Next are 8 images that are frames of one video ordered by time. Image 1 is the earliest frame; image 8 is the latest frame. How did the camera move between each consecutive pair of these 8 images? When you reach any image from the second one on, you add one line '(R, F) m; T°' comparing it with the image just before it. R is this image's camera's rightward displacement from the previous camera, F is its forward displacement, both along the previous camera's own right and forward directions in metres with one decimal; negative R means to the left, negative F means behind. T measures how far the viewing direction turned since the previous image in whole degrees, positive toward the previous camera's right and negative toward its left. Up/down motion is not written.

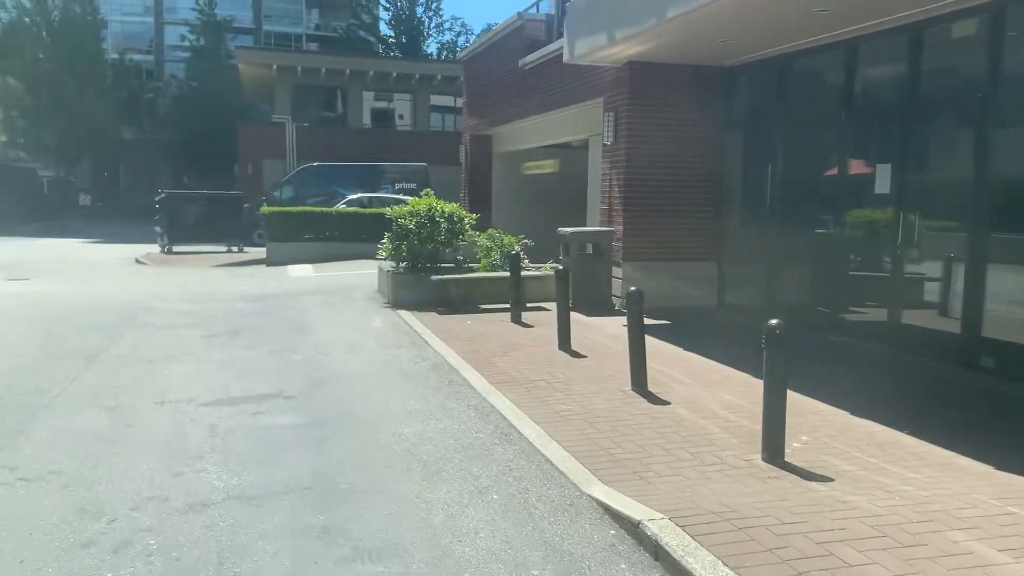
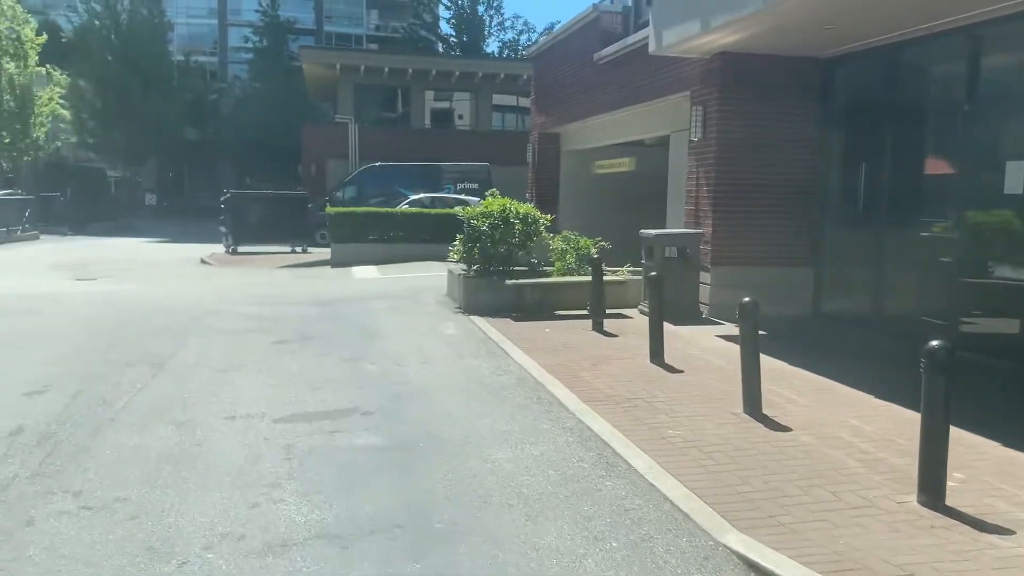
(-0.4, +0.7) m; -4°
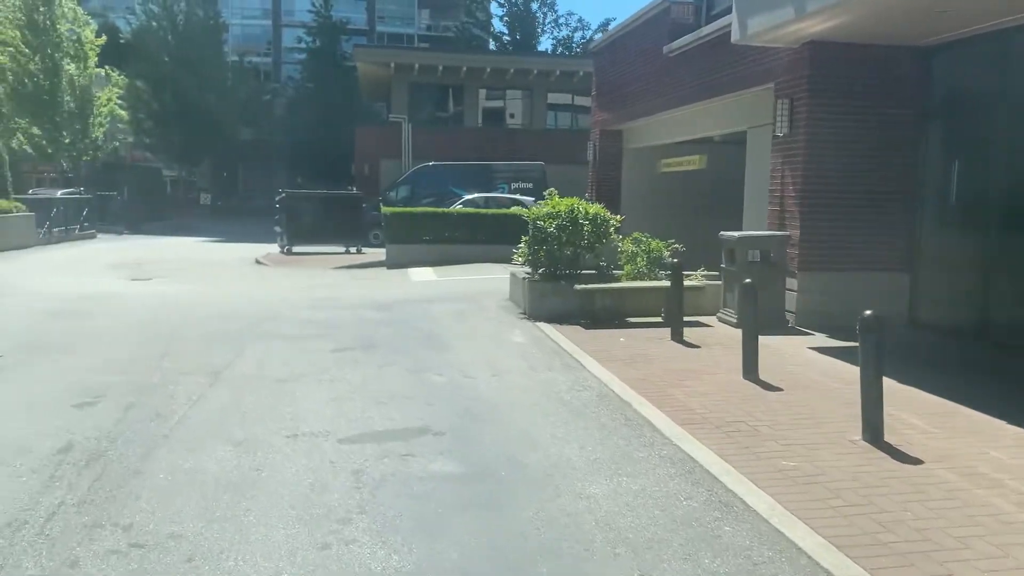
(-0.3, +0.7) m; -3°
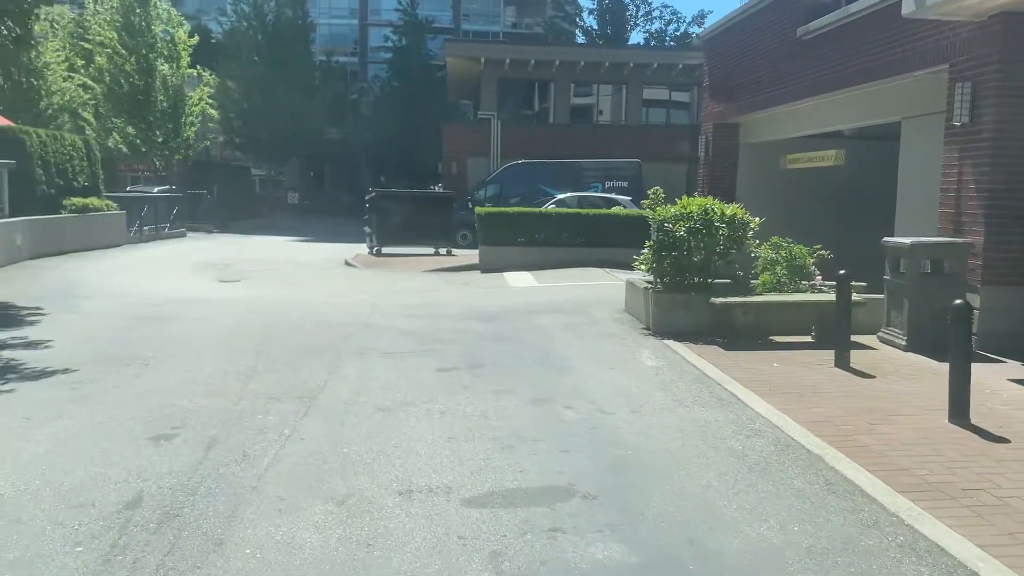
(-0.6, +1.4) m; -5°
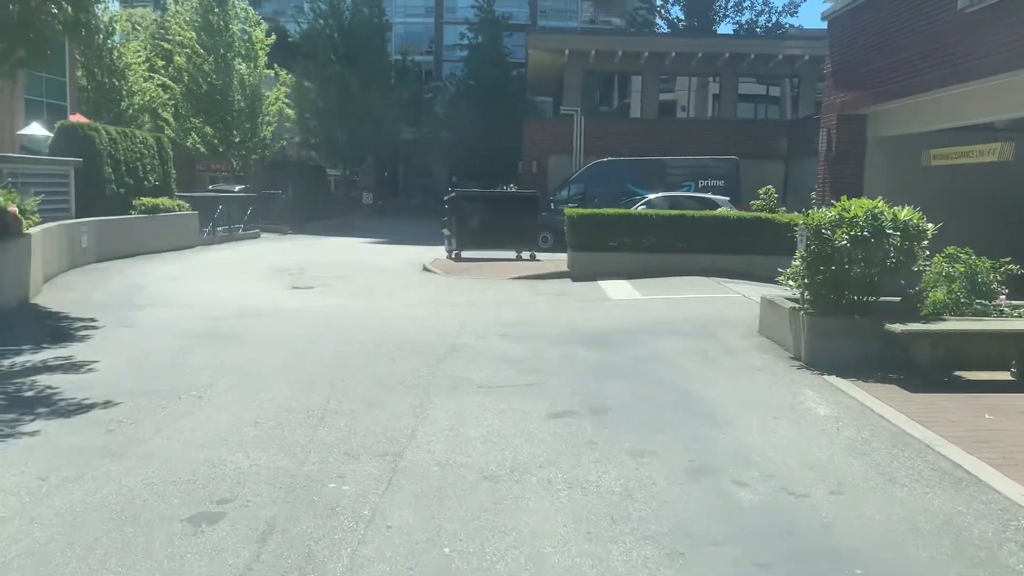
(-0.5, +1.8) m; -5°
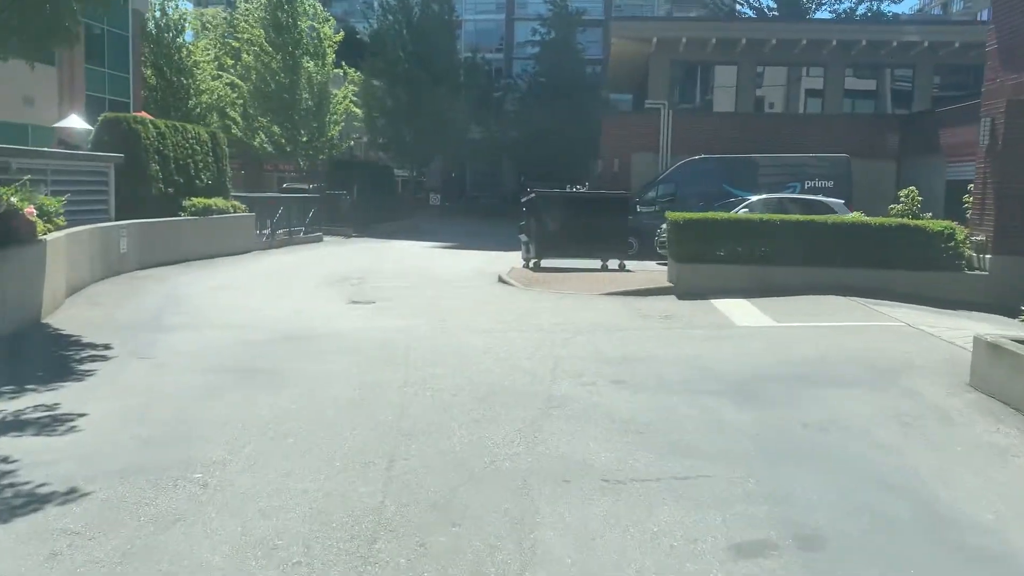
(-0.5, +2.6) m; -4°
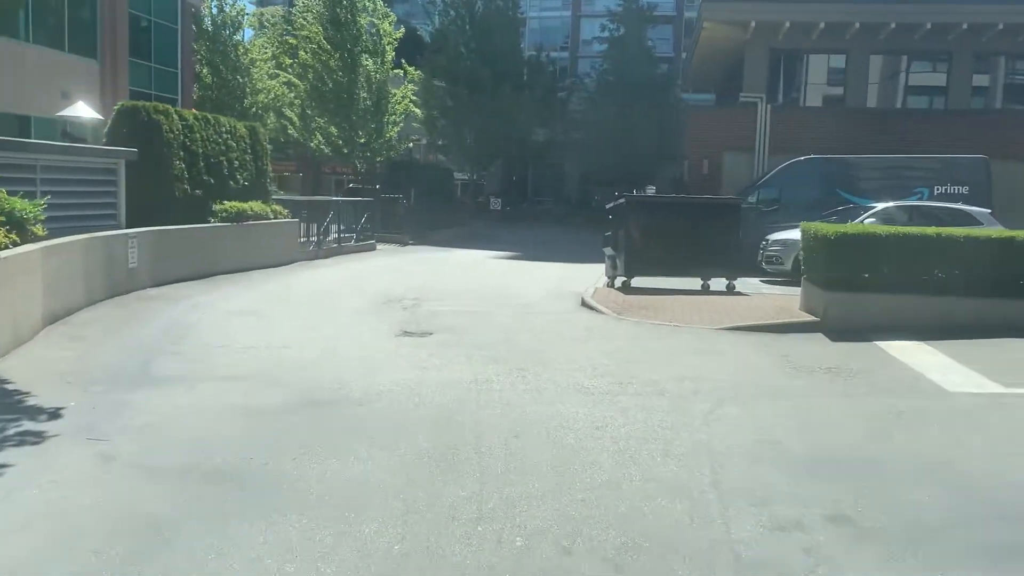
(-0.5, +3.3) m; -4°
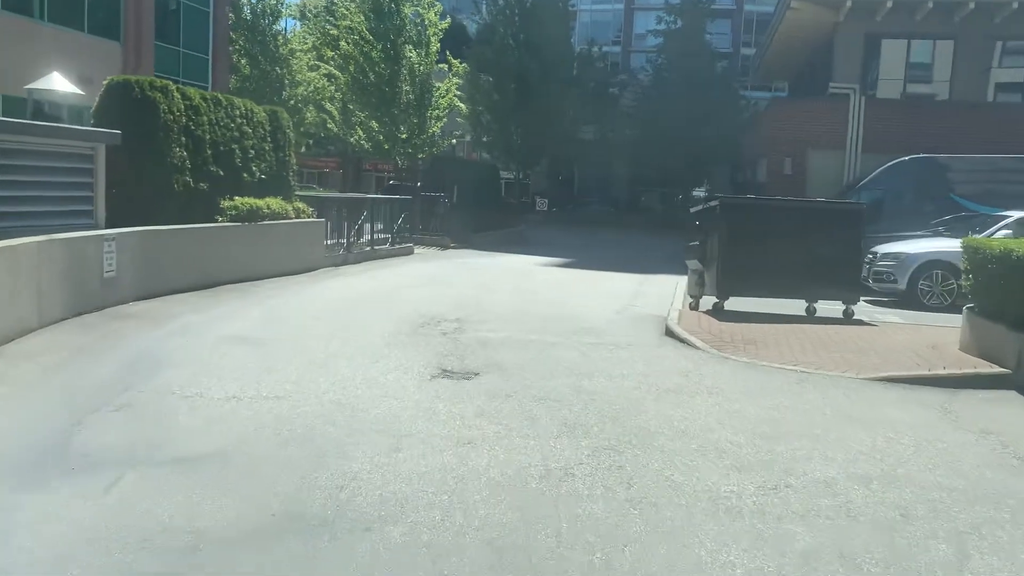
(-0.4, +3.0) m; -3°
